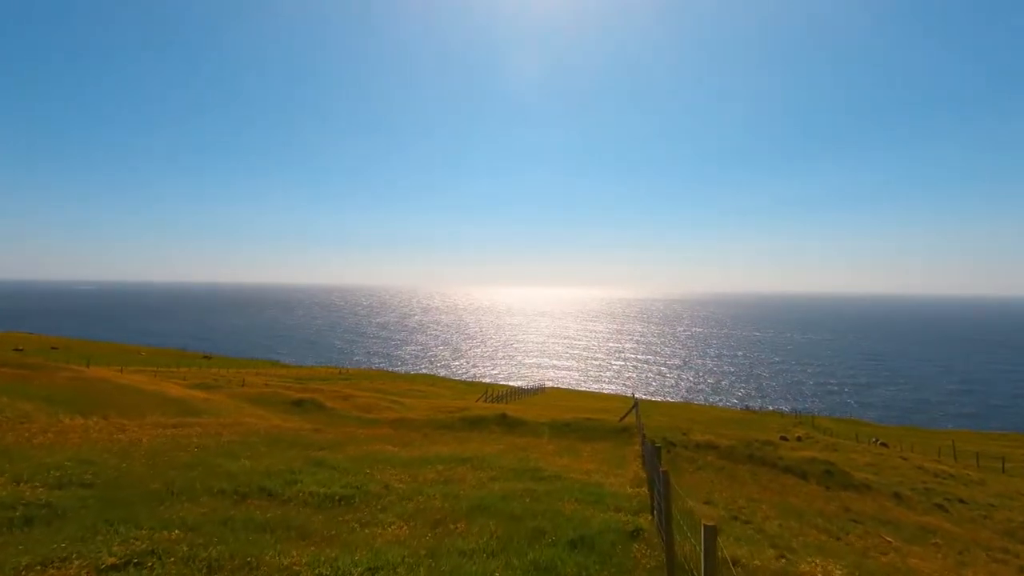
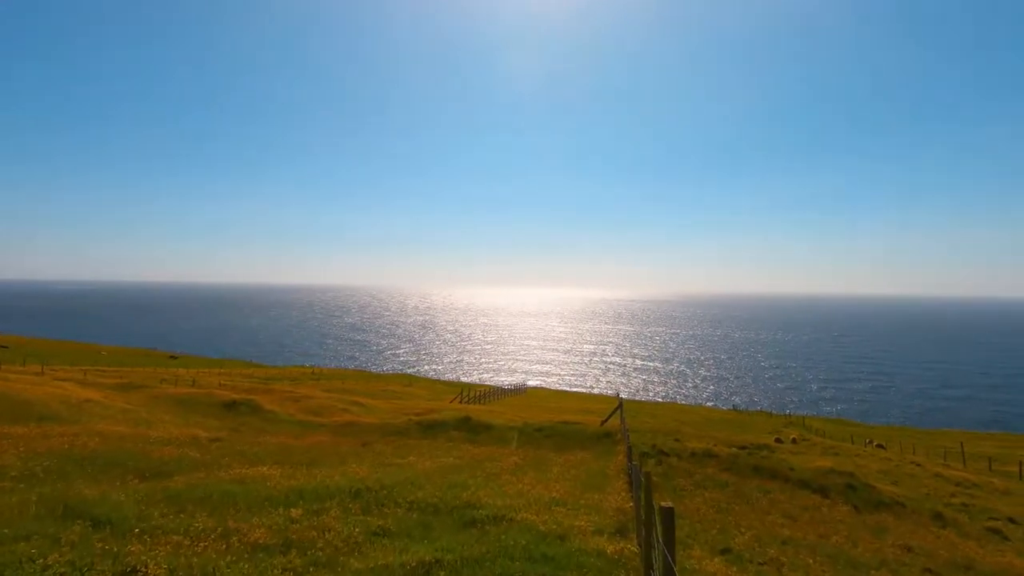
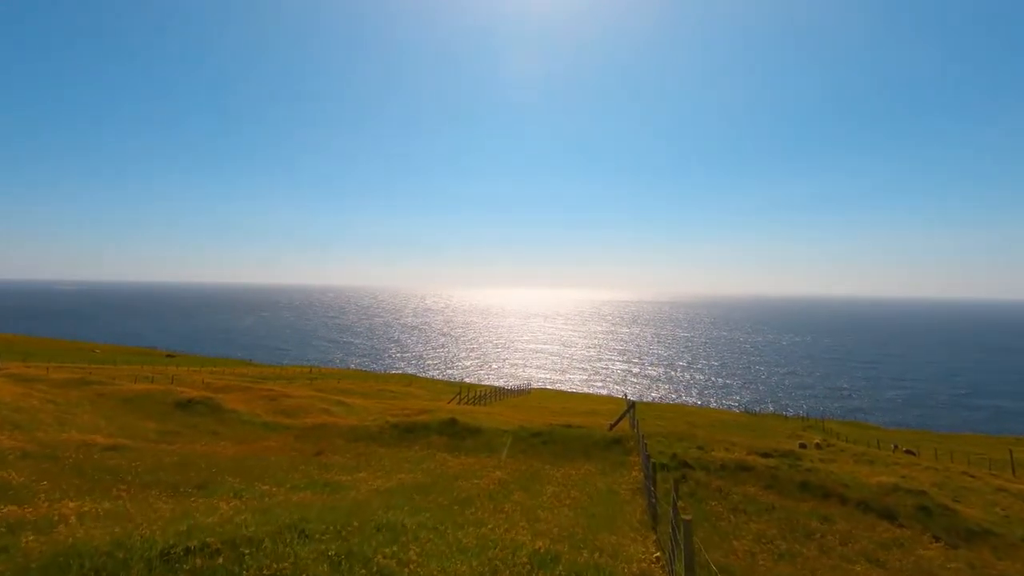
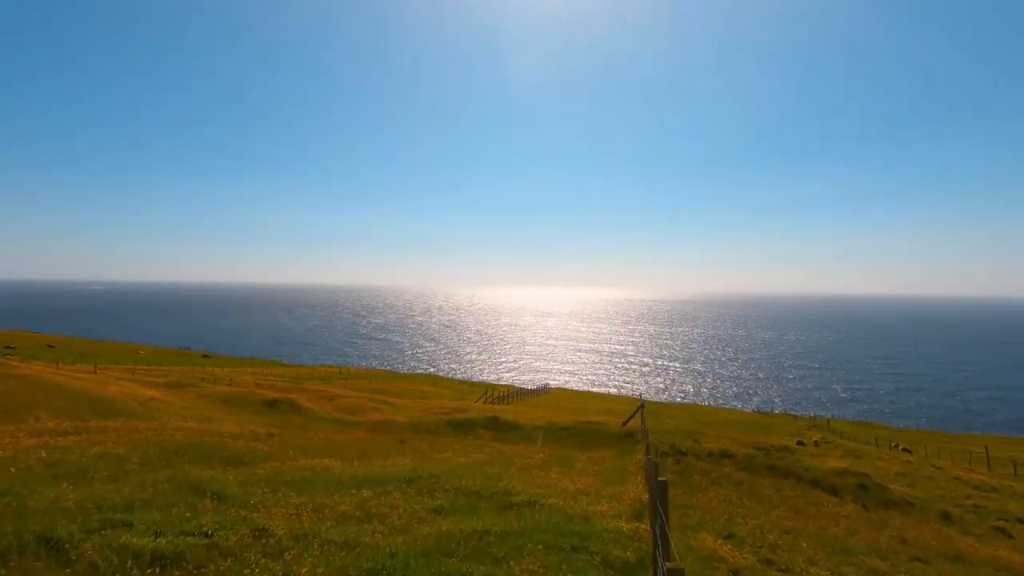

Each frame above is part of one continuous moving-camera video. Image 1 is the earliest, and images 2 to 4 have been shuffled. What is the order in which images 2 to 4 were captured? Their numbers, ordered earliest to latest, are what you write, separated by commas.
4, 2, 3
